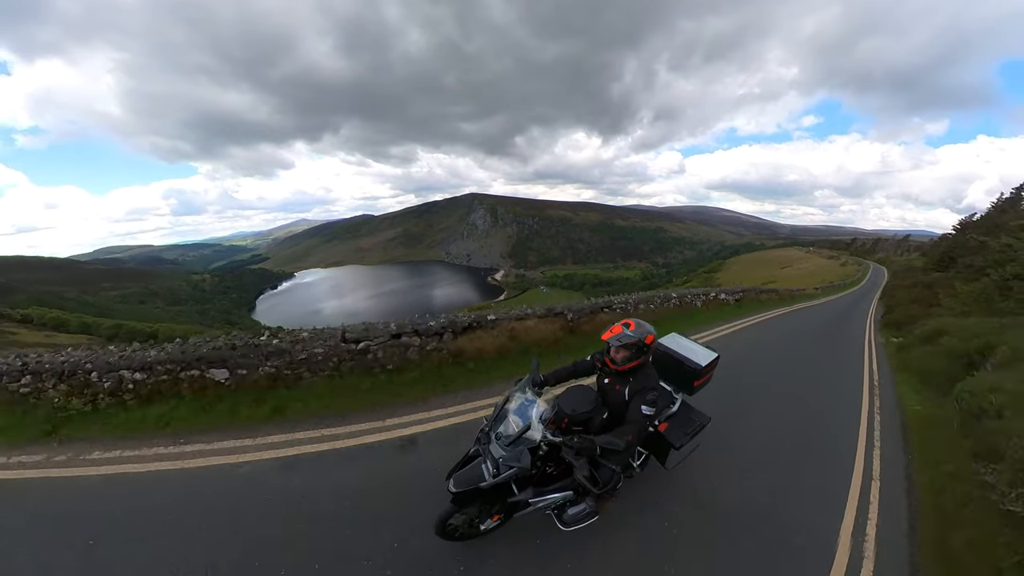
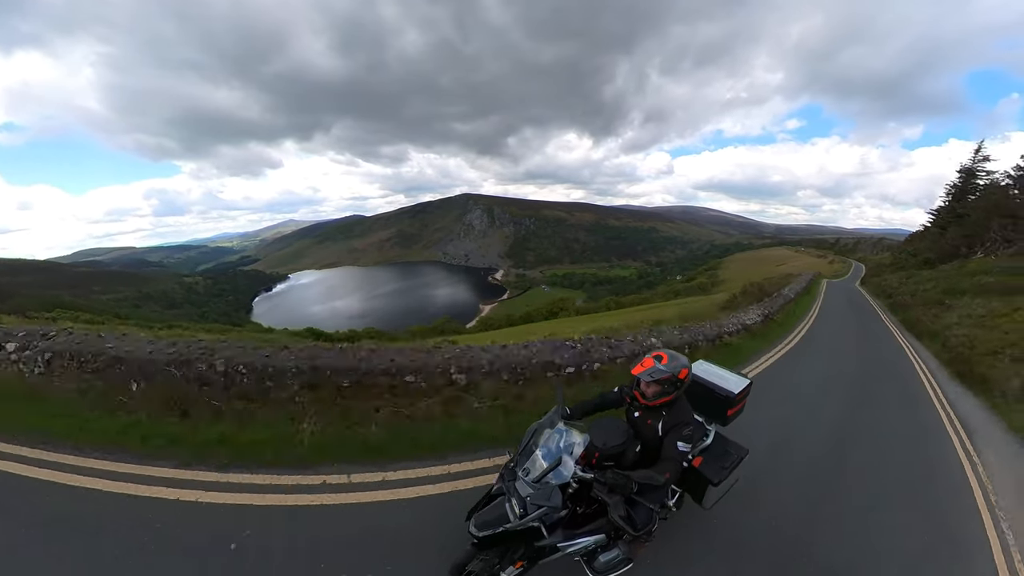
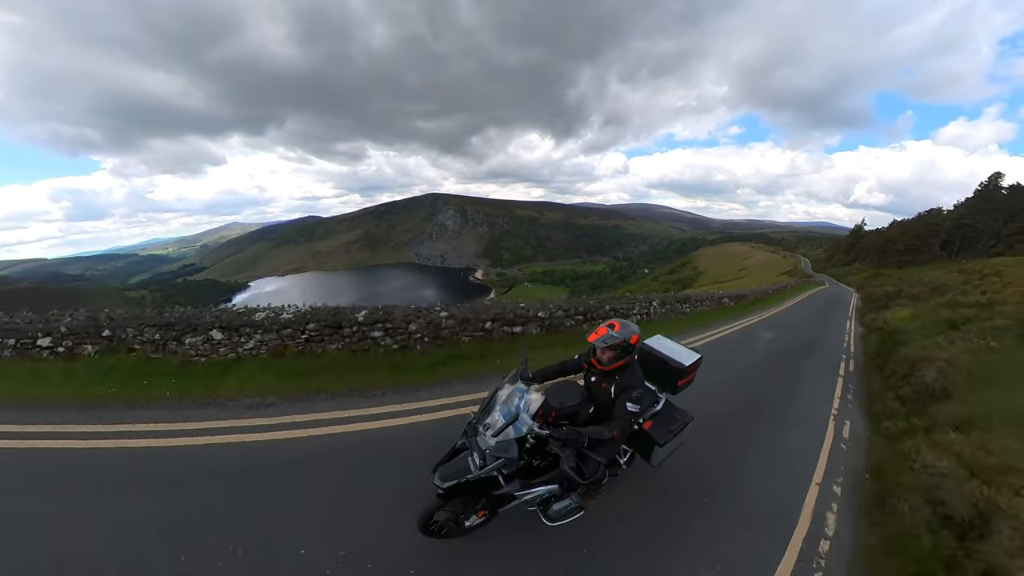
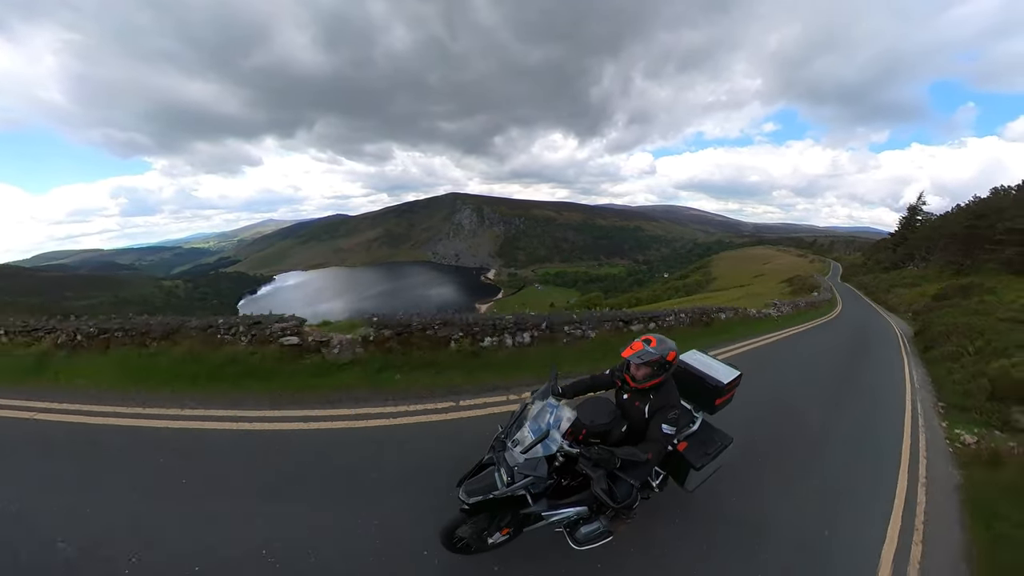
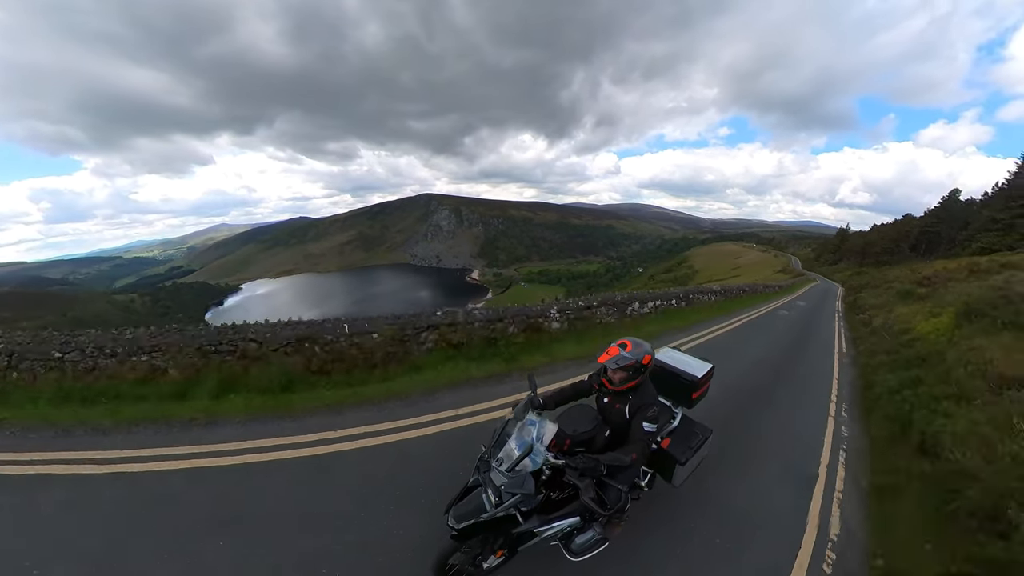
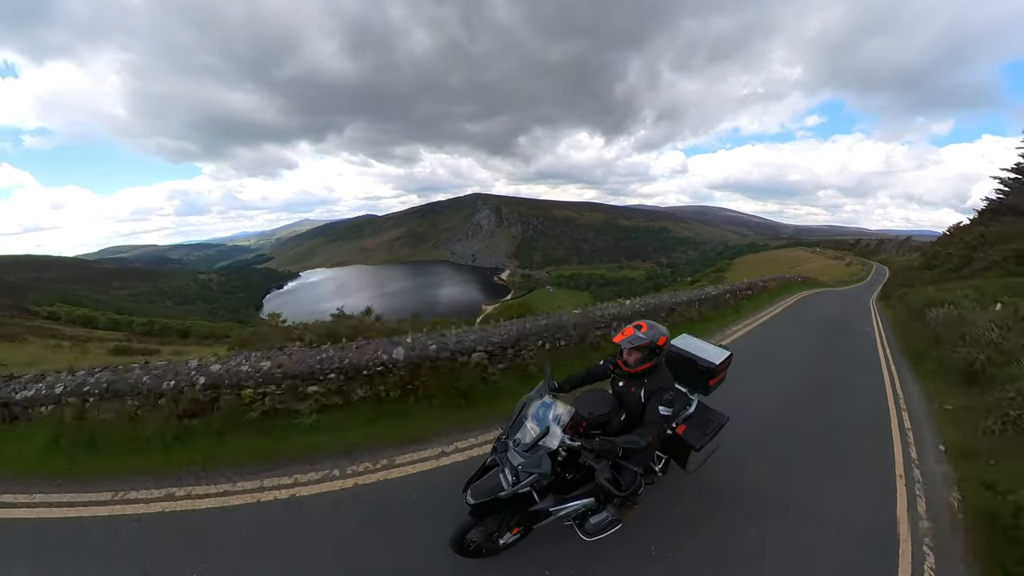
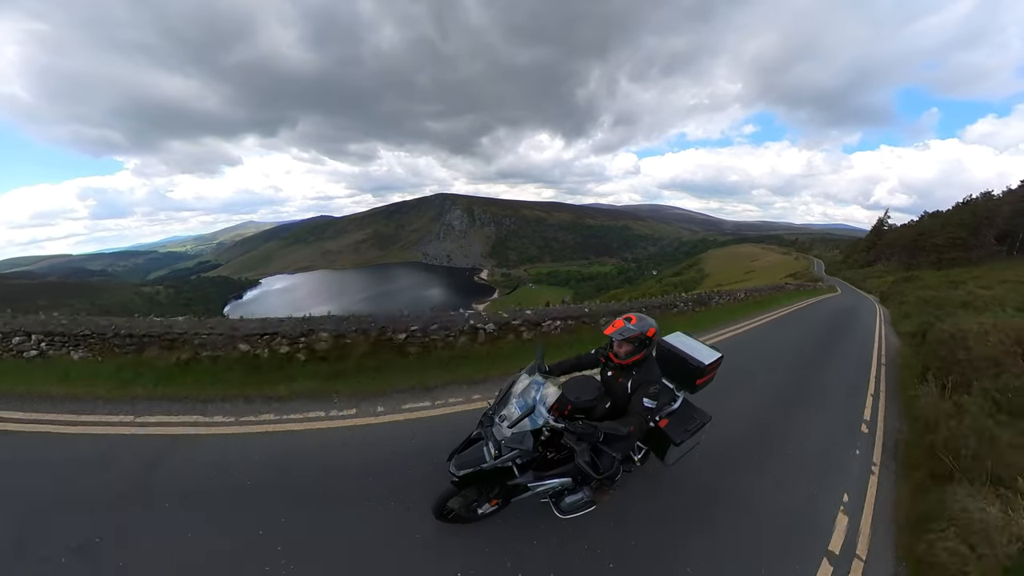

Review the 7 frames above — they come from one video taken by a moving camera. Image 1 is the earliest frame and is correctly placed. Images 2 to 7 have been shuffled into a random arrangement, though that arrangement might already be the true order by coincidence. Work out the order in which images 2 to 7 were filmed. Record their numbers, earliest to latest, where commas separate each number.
6, 2, 4, 7, 3, 5
